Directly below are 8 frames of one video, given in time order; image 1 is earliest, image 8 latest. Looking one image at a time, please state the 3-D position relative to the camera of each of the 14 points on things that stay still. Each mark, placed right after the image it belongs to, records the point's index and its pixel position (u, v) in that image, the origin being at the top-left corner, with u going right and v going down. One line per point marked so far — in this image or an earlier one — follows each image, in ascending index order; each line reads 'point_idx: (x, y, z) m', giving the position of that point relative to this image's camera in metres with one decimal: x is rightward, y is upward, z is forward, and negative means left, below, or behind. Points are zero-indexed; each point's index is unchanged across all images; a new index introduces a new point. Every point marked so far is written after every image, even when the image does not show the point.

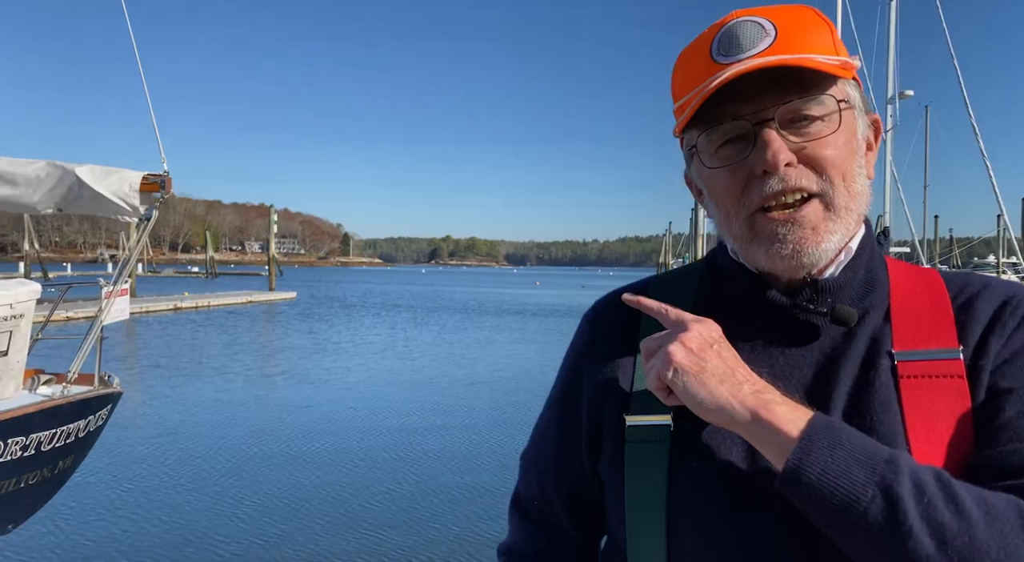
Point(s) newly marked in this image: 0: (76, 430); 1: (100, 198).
0: (-3.0, -1.0, +6.5) m
1: (-2.7, +0.6, +6.1) m
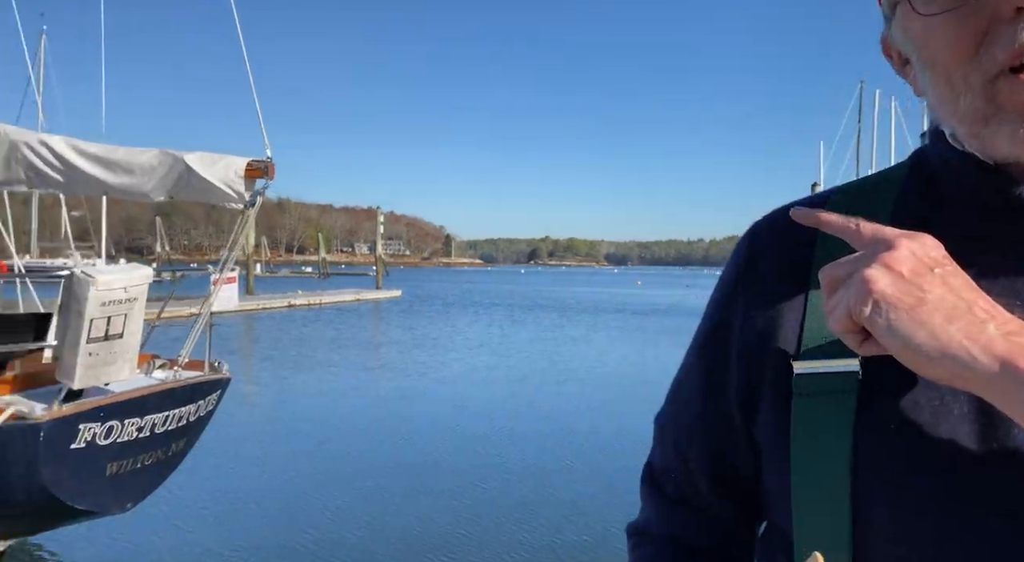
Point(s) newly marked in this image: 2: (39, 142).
0: (-2.3, -0.9, +6.7) m
1: (-2.0, +0.6, +6.2) m
2: (-3.1, +0.9, +6.3) m
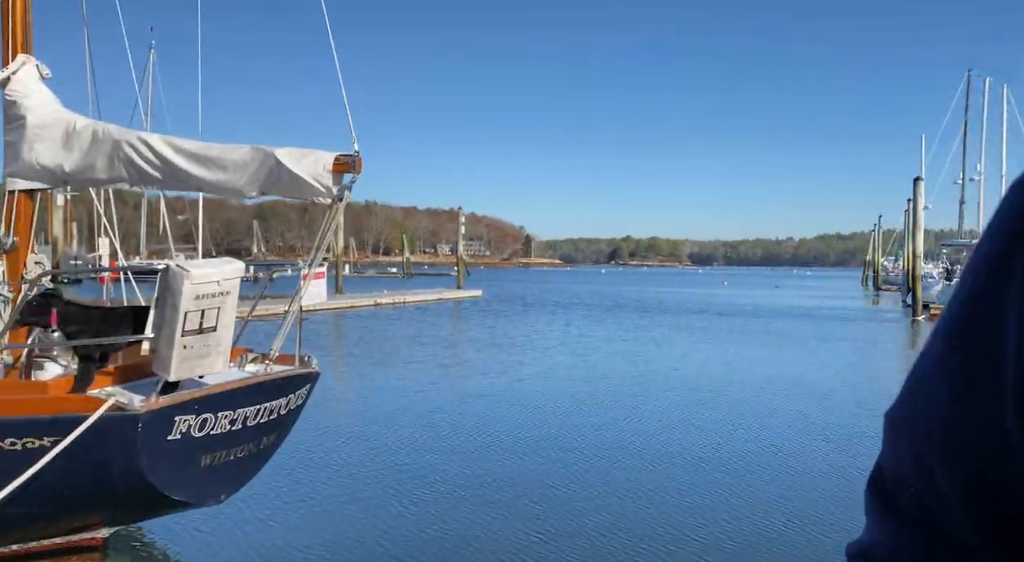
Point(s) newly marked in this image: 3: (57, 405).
0: (-1.6, -0.9, +6.7) m
1: (-1.4, +0.7, +6.3) m
2: (-2.5, +1.0, +6.5) m
3: (-2.8, -0.8, +5.8) m
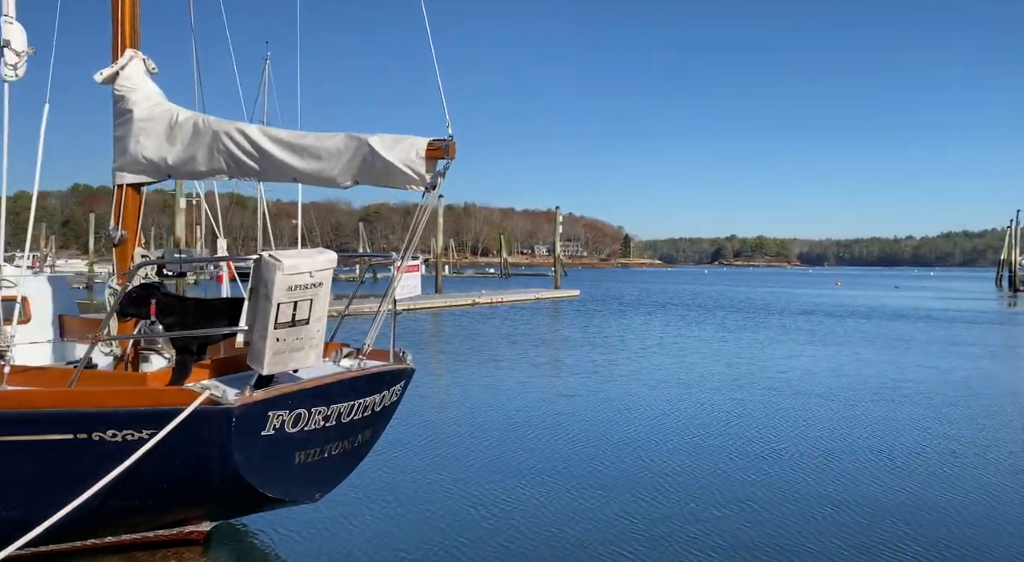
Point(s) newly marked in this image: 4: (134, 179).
0: (-1.0, -0.8, +6.6) m
1: (-0.8, +0.7, +6.1) m
2: (-1.8, +1.0, +6.4) m
3: (-2.2, -0.7, +5.7) m
4: (-2.7, +0.7, +7.0) m
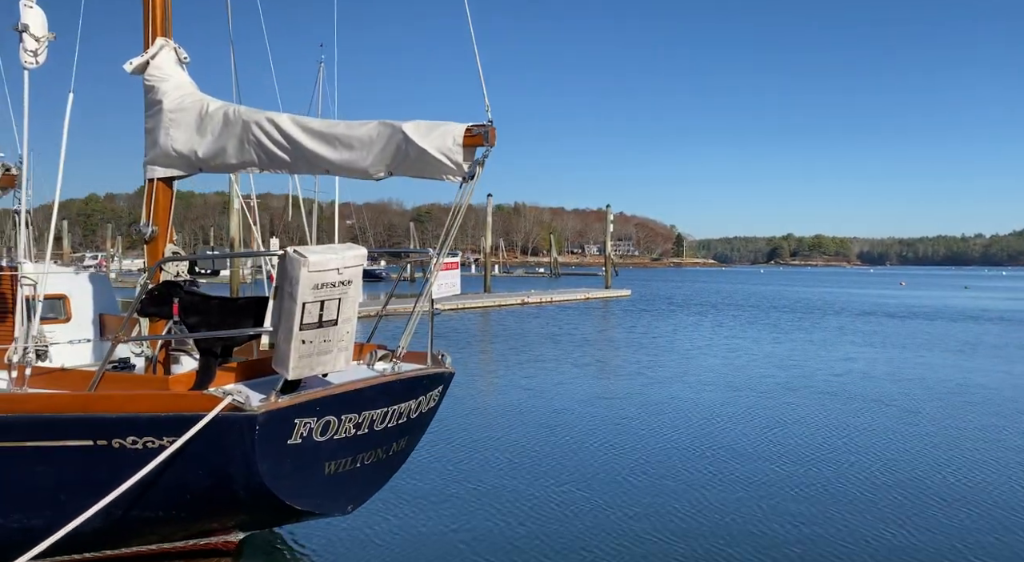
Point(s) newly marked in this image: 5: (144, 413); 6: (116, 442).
0: (-0.7, -0.8, +6.1) m
1: (-0.5, +0.7, +5.6) m
2: (-1.5, +1.0, +6.0) m
3: (-1.9, -0.7, +5.4) m
4: (-2.4, +0.8, +6.6) m
5: (-2.1, -0.7, +5.4) m
6: (-2.3, -0.9, +5.5) m
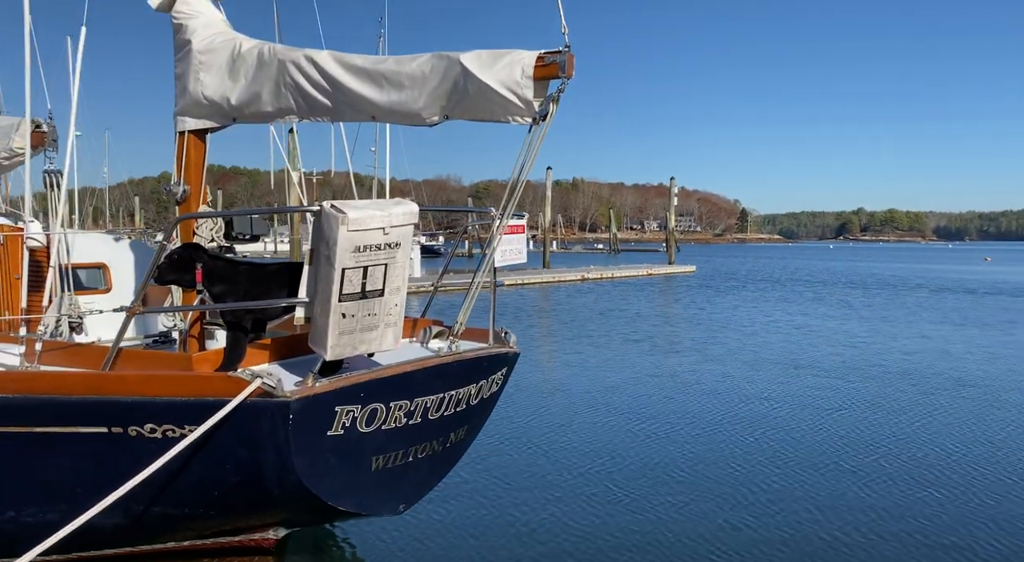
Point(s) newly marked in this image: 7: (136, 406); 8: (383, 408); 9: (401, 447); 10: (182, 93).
0: (-0.2, -0.6, +5.3) m
1: (-0.1, +0.9, +4.7) m
2: (-1.1, +1.2, +5.2) m
3: (-1.5, -0.5, +4.6) m
4: (-1.9, +1.0, +5.9) m
5: (-1.7, -0.6, +4.6) m
6: (-1.9, -0.7, +4.7) m
7: (-1.8, -0.6, +4.7) m
8: (-0.7, -0.6, +4.9) m
9: (-0.6, -0.9, +5.0) m
10: (-2.0, +1.2, +5.8) m
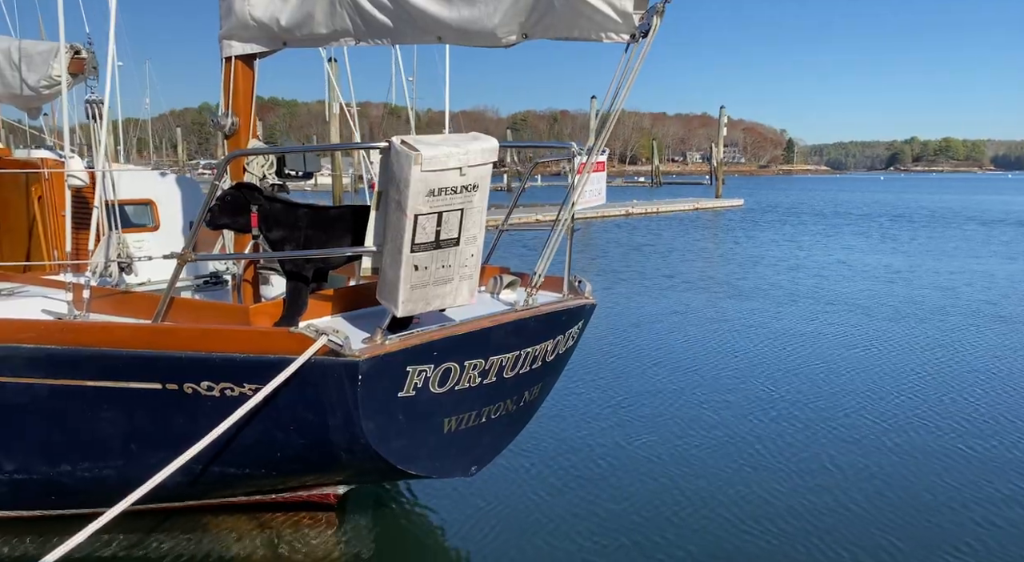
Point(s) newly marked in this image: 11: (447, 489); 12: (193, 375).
0: (+0.2, -0.3, +4.9) m
1: (+0.3, +1.2, +4.2) m
2: (-0.7, +1.5, +4.6) m
3: (-1.1, -0.3, +4.2) m
4: (-1.5, +1.3, +5.4) m
5: (-1.3, -0.3, +4.2) m
6: (-1.5, -0.5, +4.4) m
7: (-1.5, -0.4, +4.3) m
8: (-0.3, -0.4, +4.4) m
9: (-0.2, -0.6, +4.6) m
10: (-1.6, +1.5, +5.3) m
11: (-0.5, -1.5, +6.6) m
12: (-1.5, -0.4, +4.3) m
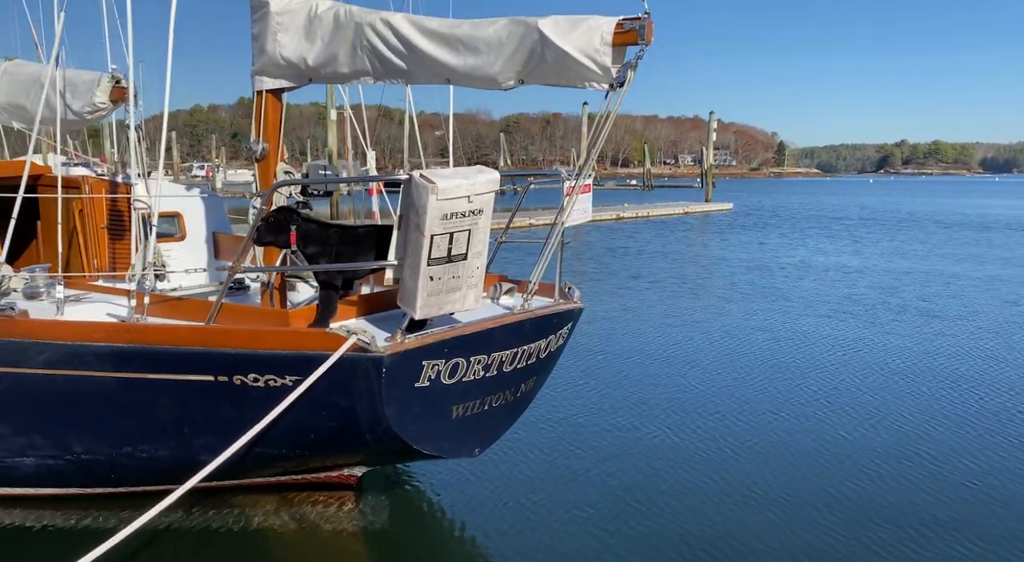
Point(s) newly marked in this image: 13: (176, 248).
0: (+0.2, -0.4, +5.6) m
1: (+0.3, +1.1, +5.0) m
2: (-0.7, +1.4, +5.4) m
3: (-1.2, -0.3, +4.9) m
4: (-1.5, +1.2, +6.1) m
5: (-1.3, -0.4, +5.0) m
6: (-1.5, -0.5, +5.1) m
7: (-1.5, -0.4, +5.0) m
8: (-0.3, -0.4, +5.2) m
9: (-0.2, -0.6, +5.4) m
10: (-1.6, +1.4, +6.1) m
11: (-0.6, -1.5, +7.4) m
12: (-1.5, -0.5, +5.1) m
13: (-2.9, +0.3, +8.3) m
